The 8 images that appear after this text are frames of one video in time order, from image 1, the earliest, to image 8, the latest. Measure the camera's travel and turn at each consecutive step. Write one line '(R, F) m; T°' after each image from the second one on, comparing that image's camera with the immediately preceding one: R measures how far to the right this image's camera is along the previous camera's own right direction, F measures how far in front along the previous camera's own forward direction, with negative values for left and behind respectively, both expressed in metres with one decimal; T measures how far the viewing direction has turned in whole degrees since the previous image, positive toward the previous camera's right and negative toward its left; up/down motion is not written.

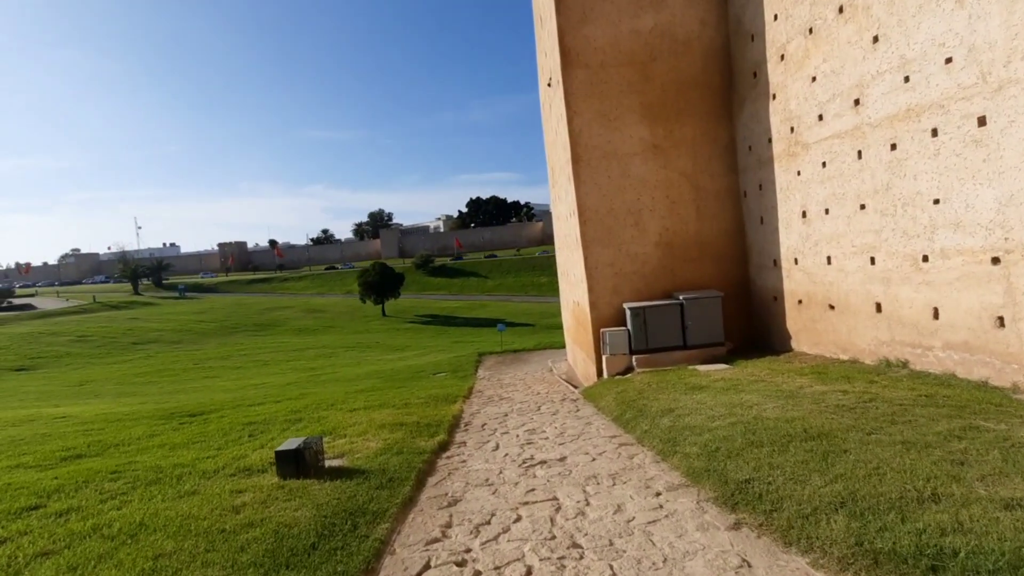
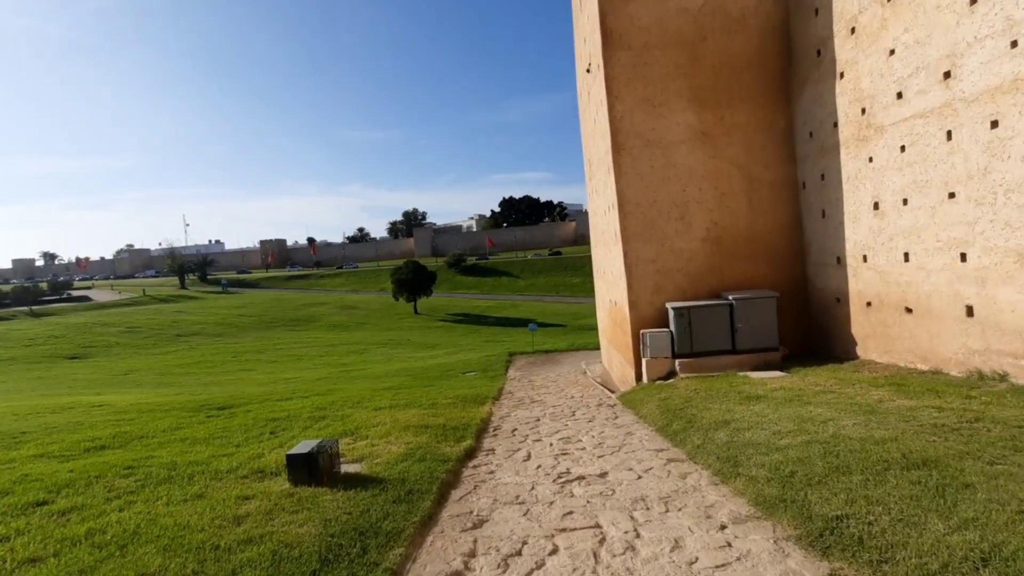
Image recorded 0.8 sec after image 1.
(0.0, +0.6) m; -4°
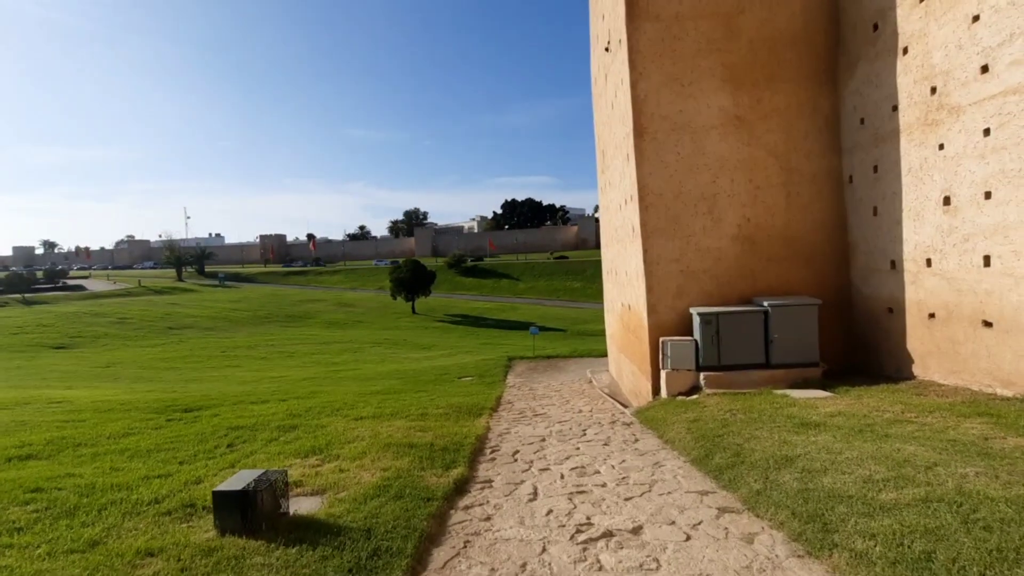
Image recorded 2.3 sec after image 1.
(-0.1, +1.1) m; 0°
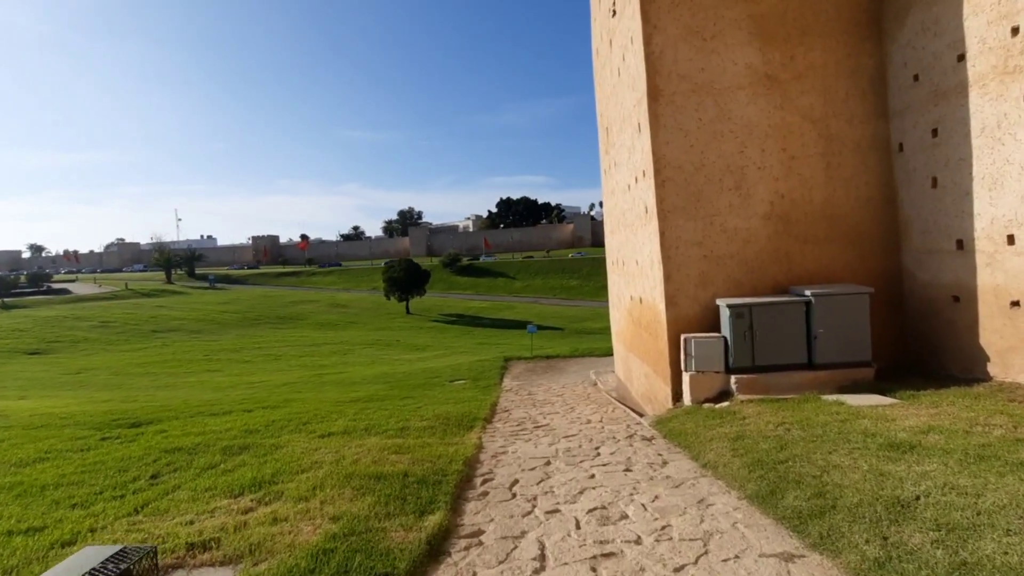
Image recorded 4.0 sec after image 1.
(0.0, +1.3) m; 0°
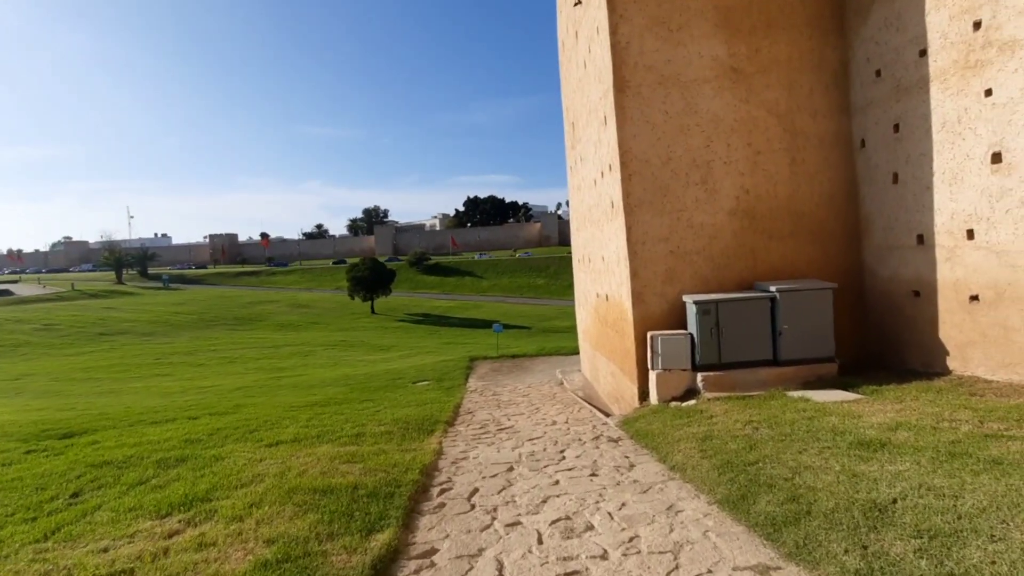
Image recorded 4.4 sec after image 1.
(+0.1, +0.3) m; +4°
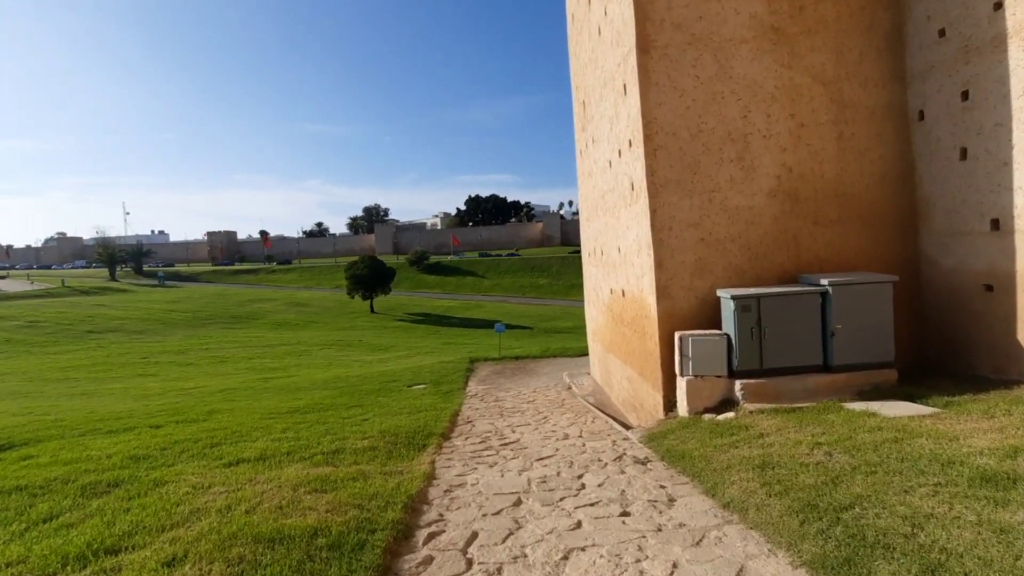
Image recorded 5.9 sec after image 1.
(-0.1, +1.0) m; 0°
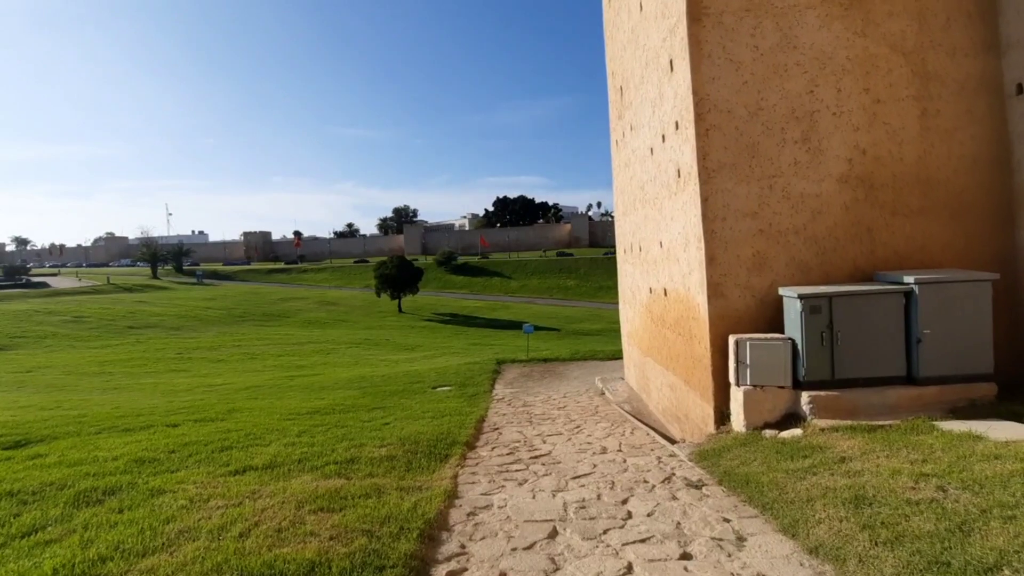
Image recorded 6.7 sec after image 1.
(-0.1, +0.6) m; -3°
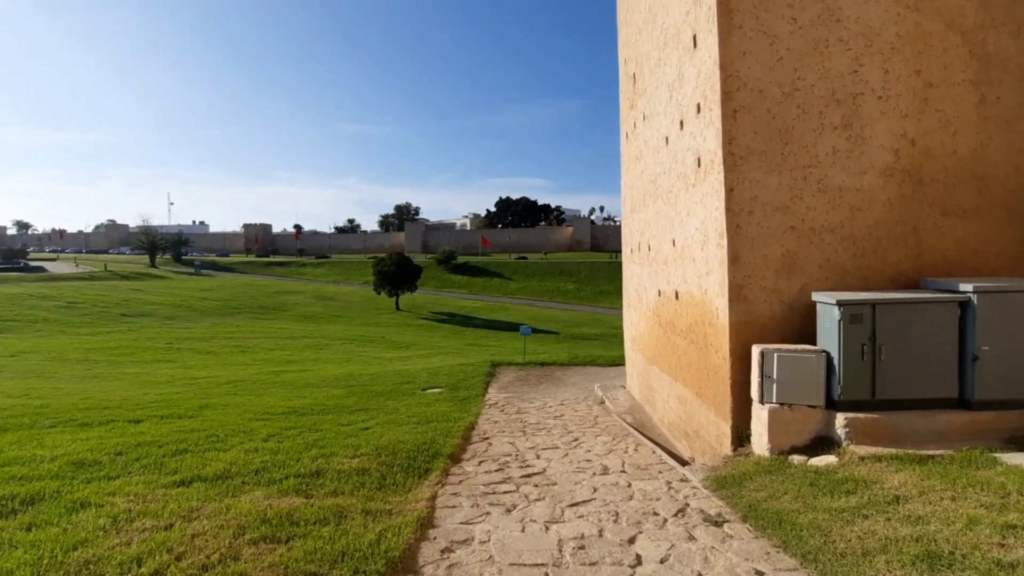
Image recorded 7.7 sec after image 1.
(0.0, +0.7) m; 0°
